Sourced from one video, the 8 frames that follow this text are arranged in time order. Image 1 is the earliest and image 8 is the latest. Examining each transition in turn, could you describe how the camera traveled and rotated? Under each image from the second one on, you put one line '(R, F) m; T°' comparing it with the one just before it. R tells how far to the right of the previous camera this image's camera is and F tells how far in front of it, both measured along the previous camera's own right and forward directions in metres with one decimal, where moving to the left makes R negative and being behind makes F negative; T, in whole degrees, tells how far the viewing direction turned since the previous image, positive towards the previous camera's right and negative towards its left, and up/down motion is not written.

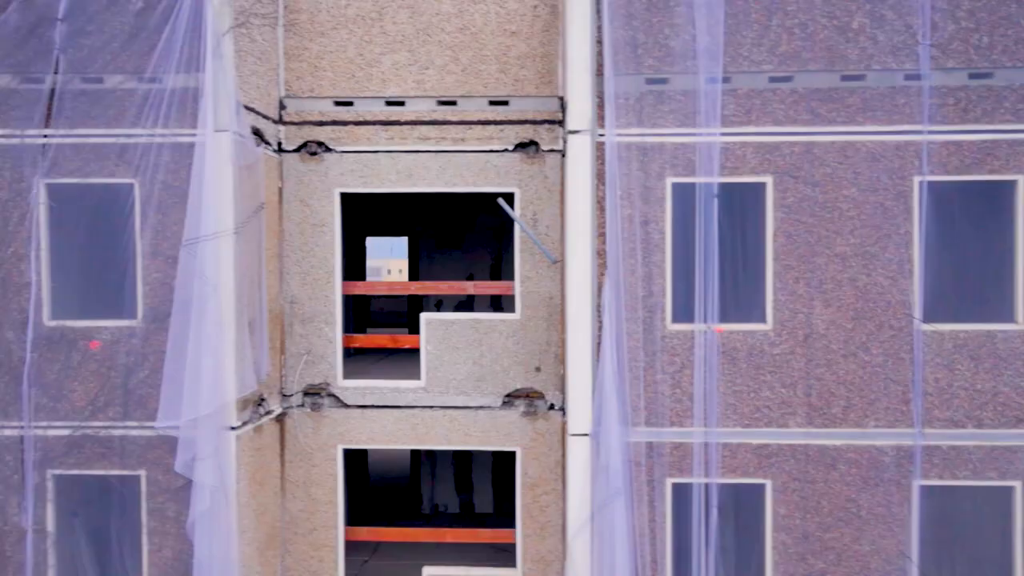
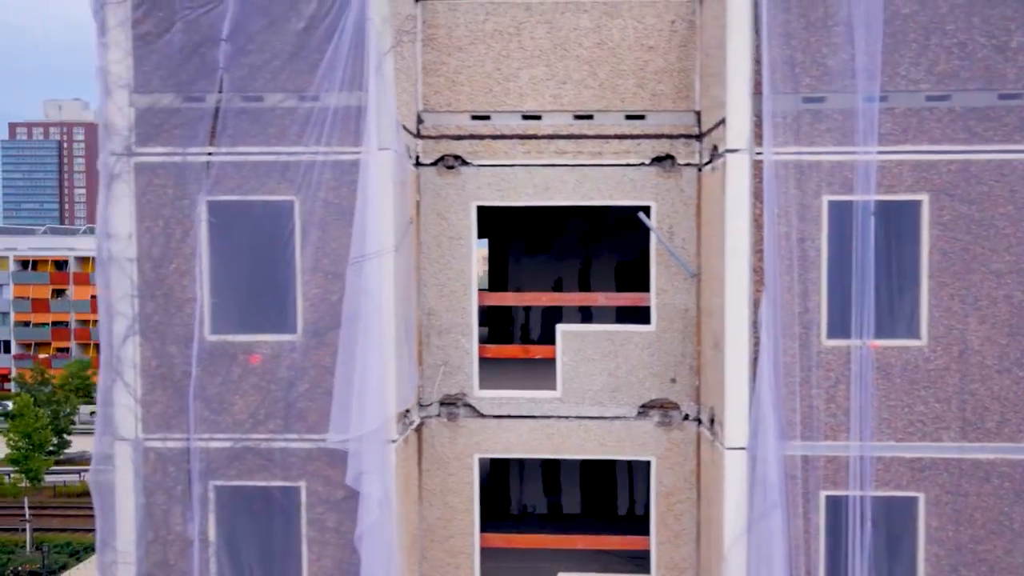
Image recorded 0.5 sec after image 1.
(-0.9, -0.1) m; 0°
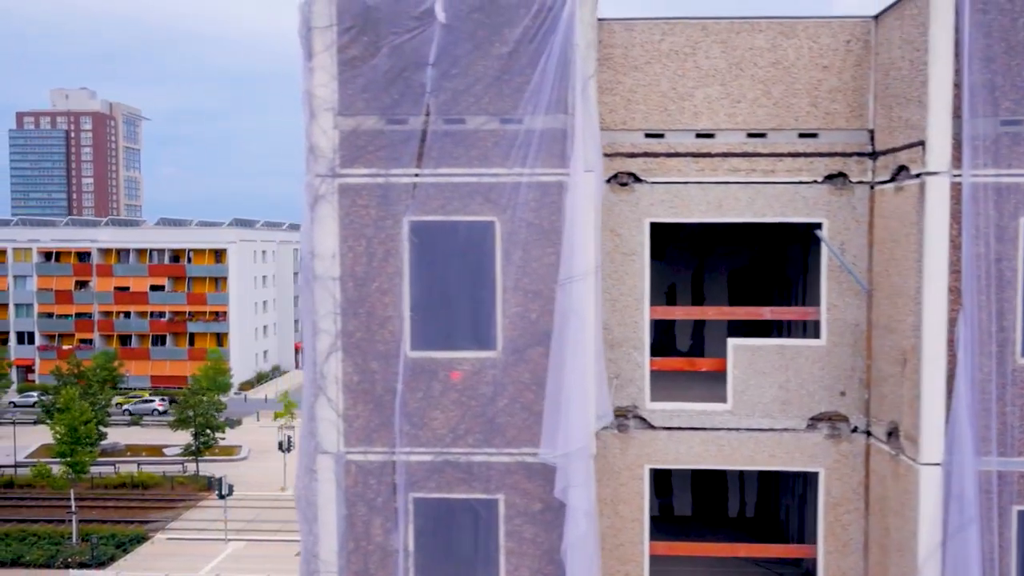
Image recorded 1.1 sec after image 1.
(-1.2, -0.1) m; 0°
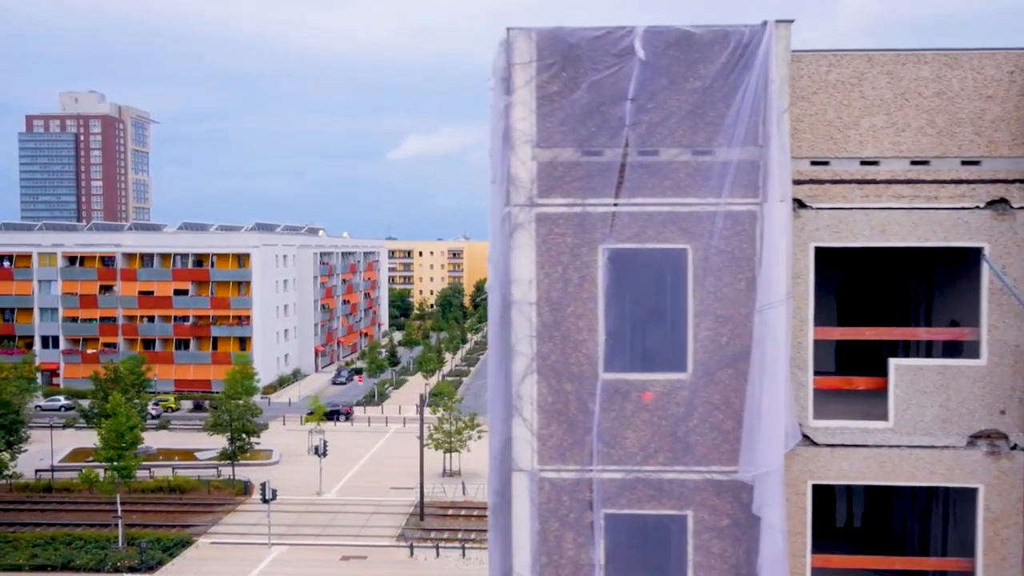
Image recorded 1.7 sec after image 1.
(-1.2, -0.2) m; 0°
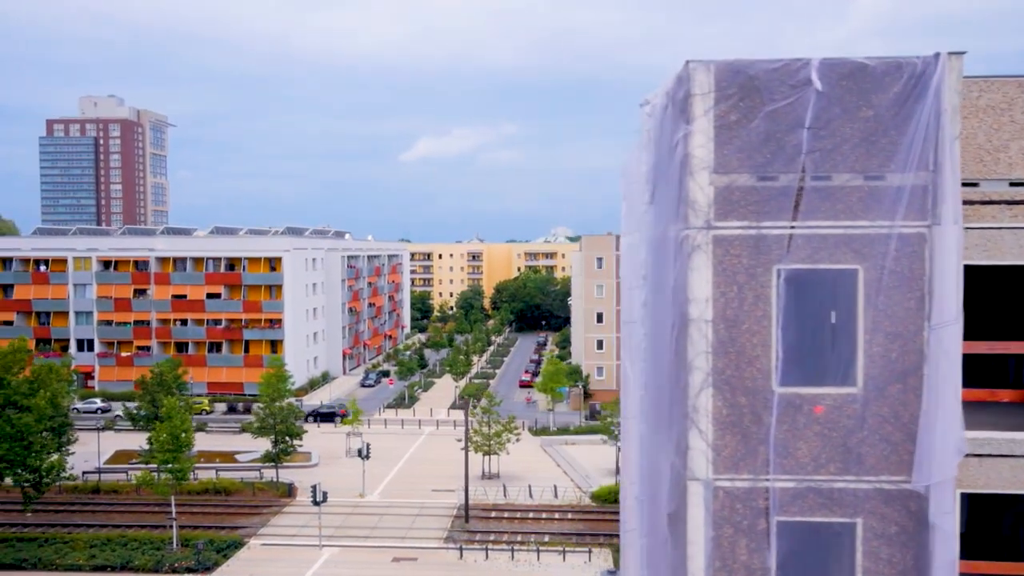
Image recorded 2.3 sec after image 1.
(-1.1, -0.3) m; -1°
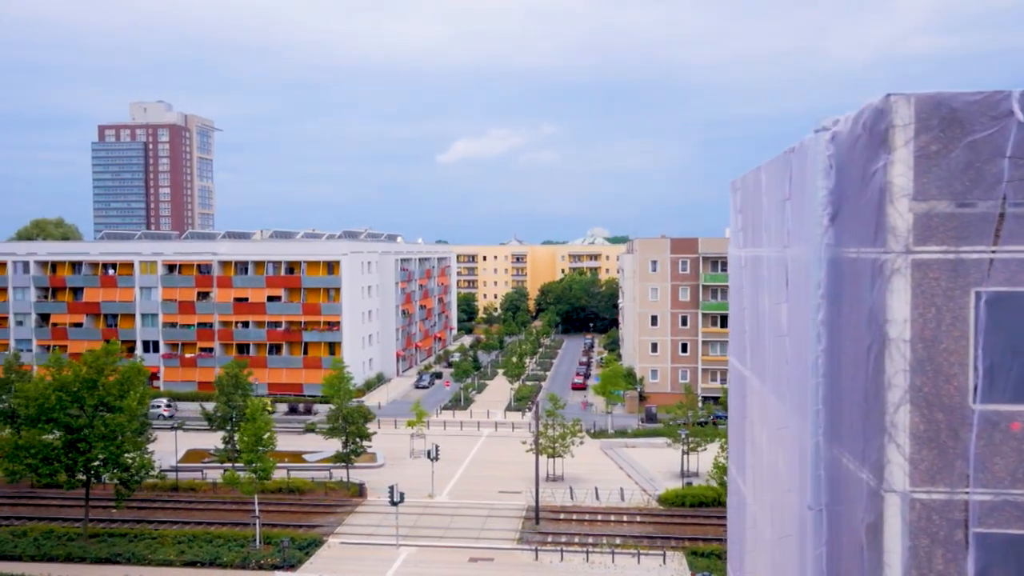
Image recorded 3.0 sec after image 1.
(-1.2, -0.4) m; -3°
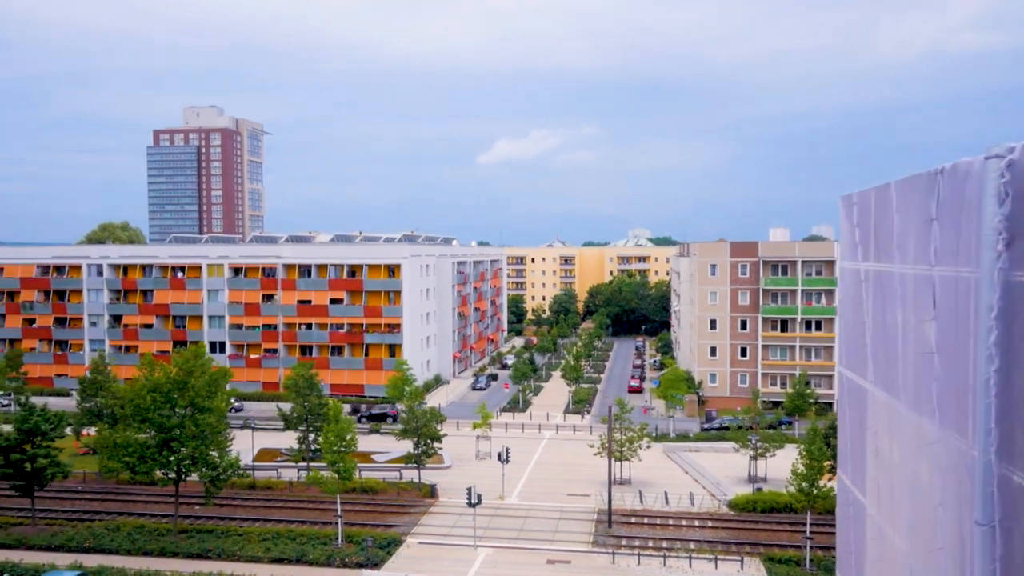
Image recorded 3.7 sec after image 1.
(-1.2, -0.4) m; -3°
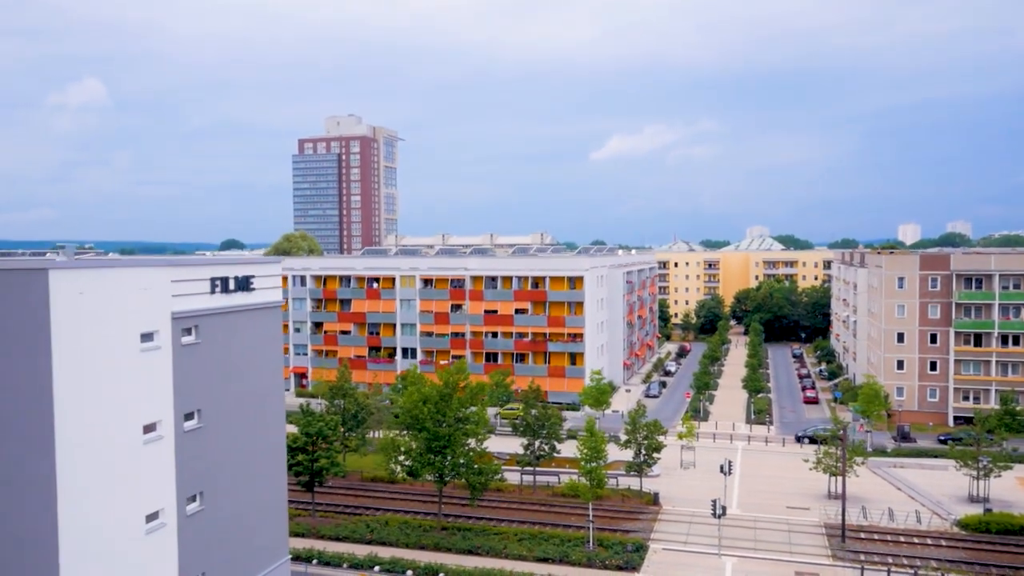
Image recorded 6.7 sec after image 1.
(-4.8, -2.5) m; -8°
